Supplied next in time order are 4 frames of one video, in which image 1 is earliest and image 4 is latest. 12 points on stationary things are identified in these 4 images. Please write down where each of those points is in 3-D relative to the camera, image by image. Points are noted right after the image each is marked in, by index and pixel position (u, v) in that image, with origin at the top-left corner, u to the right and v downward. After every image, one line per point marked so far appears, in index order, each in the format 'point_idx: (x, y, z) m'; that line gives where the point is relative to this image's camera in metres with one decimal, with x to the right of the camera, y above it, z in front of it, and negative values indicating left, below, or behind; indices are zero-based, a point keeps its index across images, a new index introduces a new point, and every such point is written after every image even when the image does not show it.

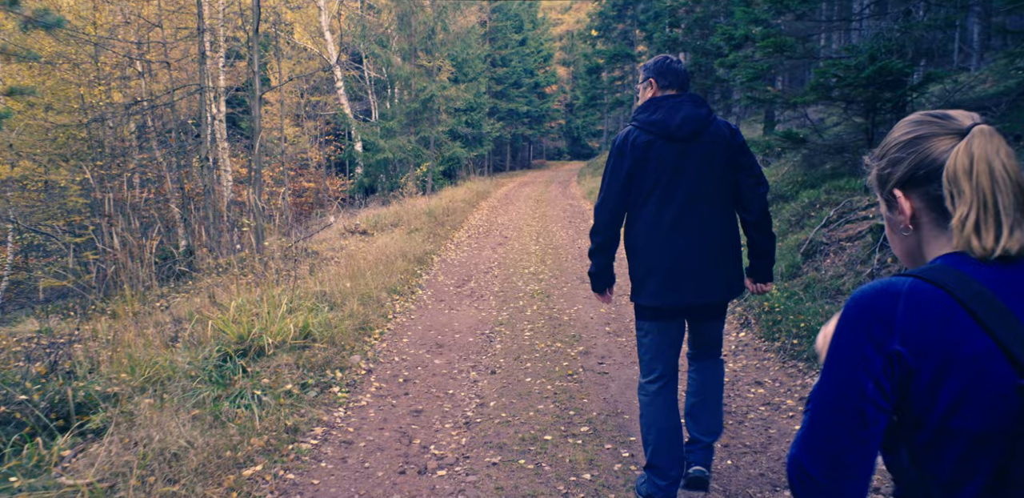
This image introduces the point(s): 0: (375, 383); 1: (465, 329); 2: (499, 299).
0: (-1.2, -1.2, +6.8) m
1: (-0.6, -1.0, +9.0) m
2: (-0.2, -0.7, +10.9) m
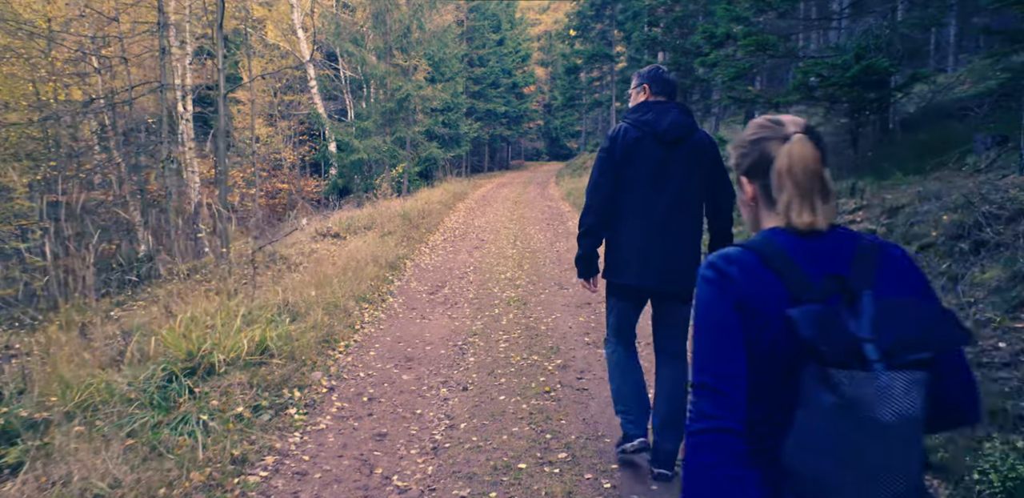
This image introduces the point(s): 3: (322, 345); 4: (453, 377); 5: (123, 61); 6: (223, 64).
0: (-1.5, -1.3, +6.3) m
1: (-0.9, -1.0, +8.5) m
2: (-0.5, -0.8, +10.5) m
3: (-2.0, -1.0, +7.7) m
4: (-0.6, -1.2, +7.1) m
5: (-6.7, +3.3, +13.0) m
6: (-5.7, +3.6, +14.8) m
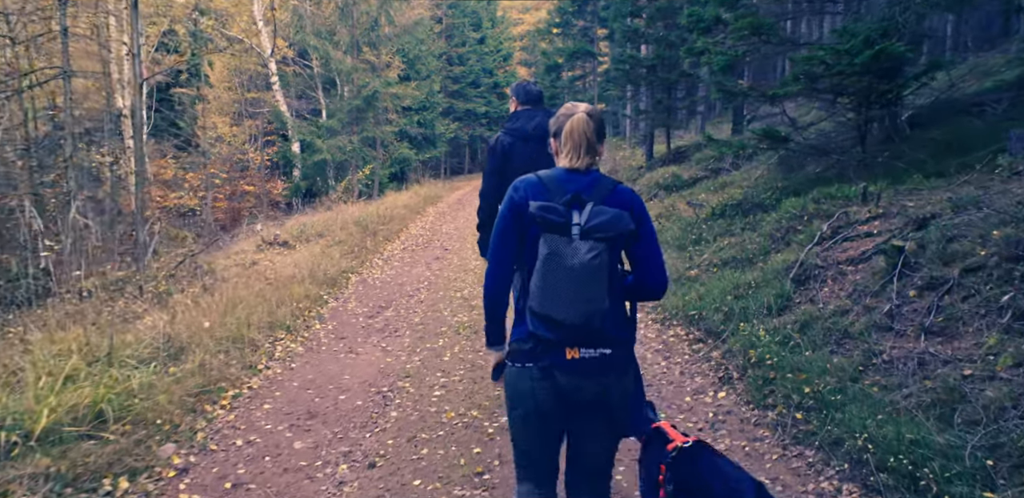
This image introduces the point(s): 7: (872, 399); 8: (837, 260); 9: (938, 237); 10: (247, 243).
0: (-2.0, -1.5, +4.6) m
1: (-1.4, -1.2, +6.8) m
2: (-1.1, -1.0, +8.7) m
3: (-2.5, -1.2, +6.0) m
4: (-1.1, -1.4, +5.4) m
5: (-7.4, +3.1, +11.2) m
6: (-6.4, +3.4, +13.0) m
7: (+2.4, -1.0, +5.1) m
8: (+3.4, -0.1, +7.9) m
9: (+3.8, +0.1, +6.7) m
10: (-6.4, +0.1, +18.1) m
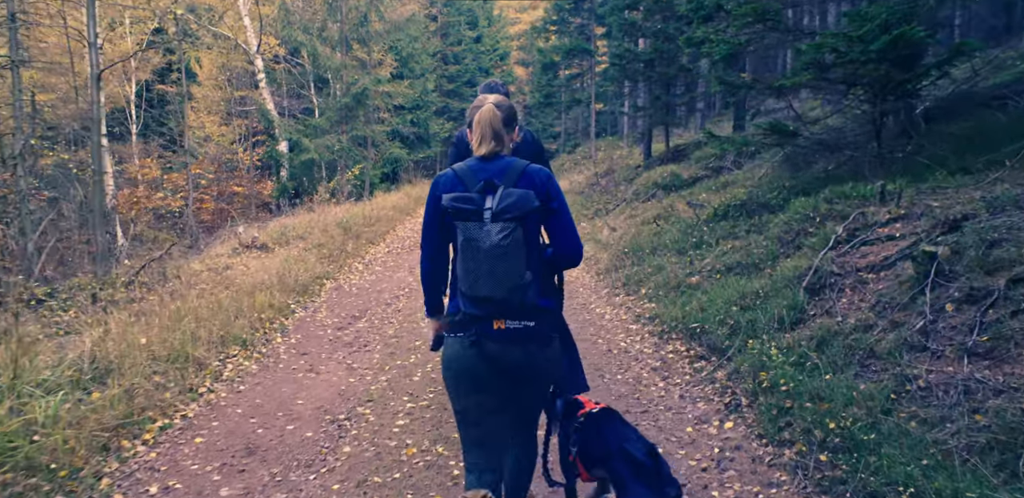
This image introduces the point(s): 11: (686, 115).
0: (-2.2, -1.5, +3.7) m
1: (-1.6, -1.3, +5.9) m
2: (-1.3, -1.1, +7.9) m
3: (-2.7, -1.2, +5.1) m
4: (-1.3, -1.5, +4.5) m
5: (-7.6, +3.0, +10.3) m
6: (-6.6, +3.4, +12.1) m
7: (+2.3, -1.1, +4.2) m
8: (+3.2, -0.2, +7.0) m
9: (+3.6, +0.1, +5.8) m
10: (-6.6, +0.1, +17.2) m
11: (+4.5, +3.5, +19.5) m
